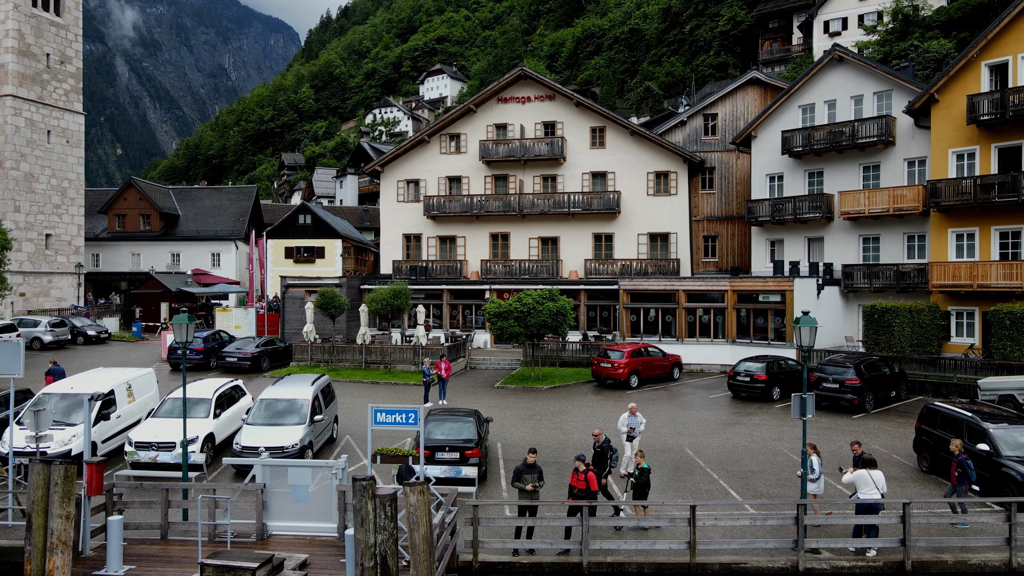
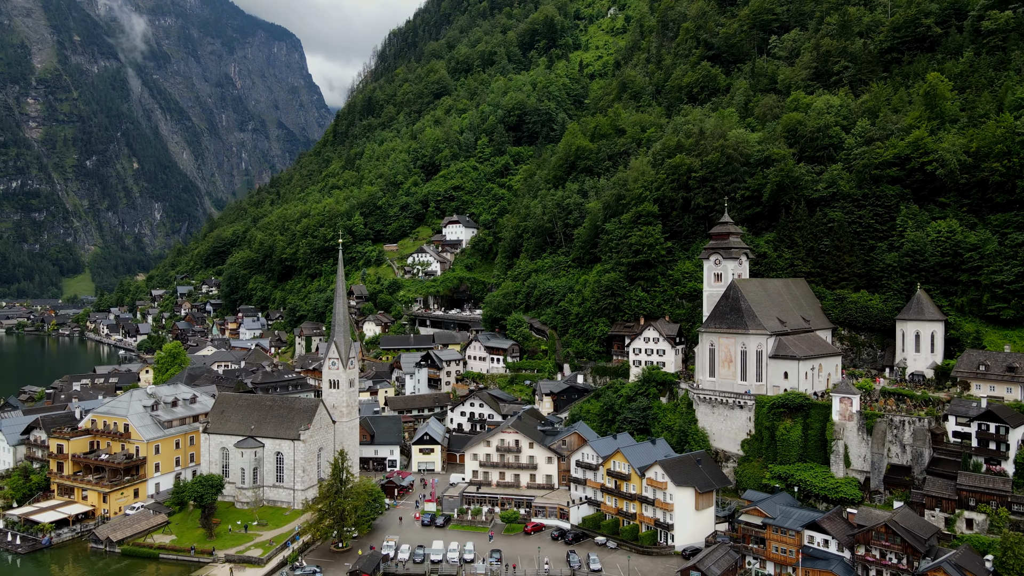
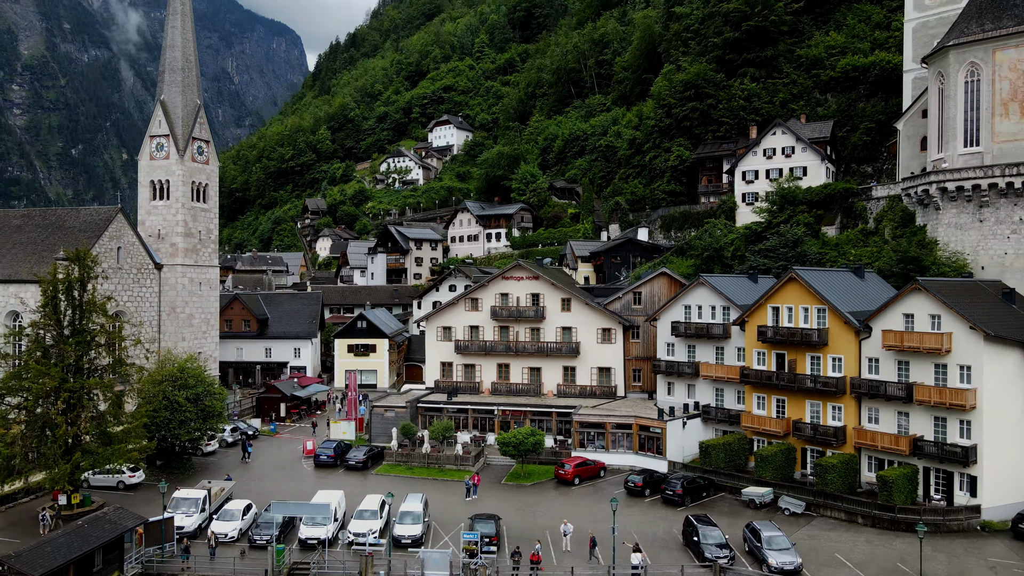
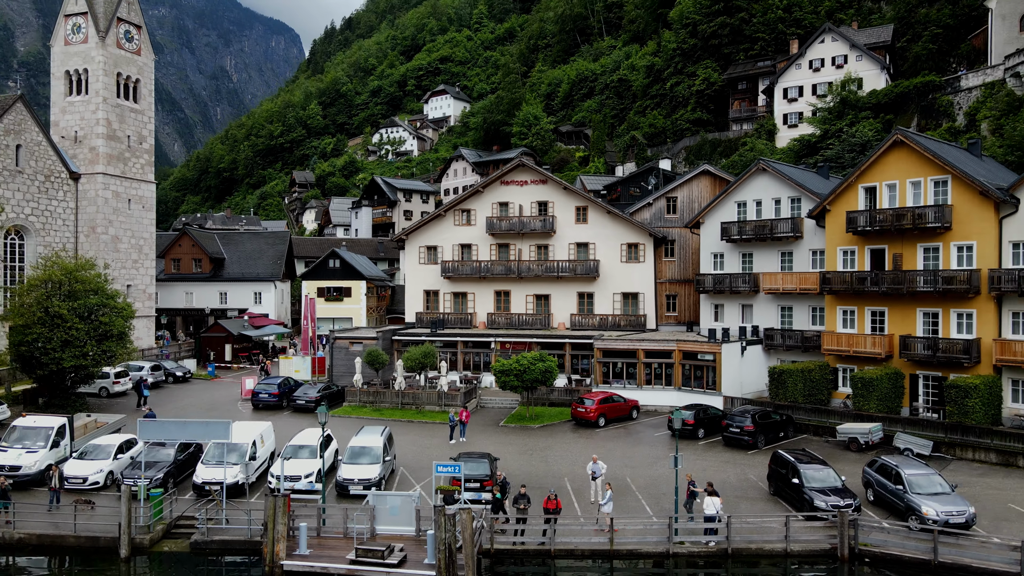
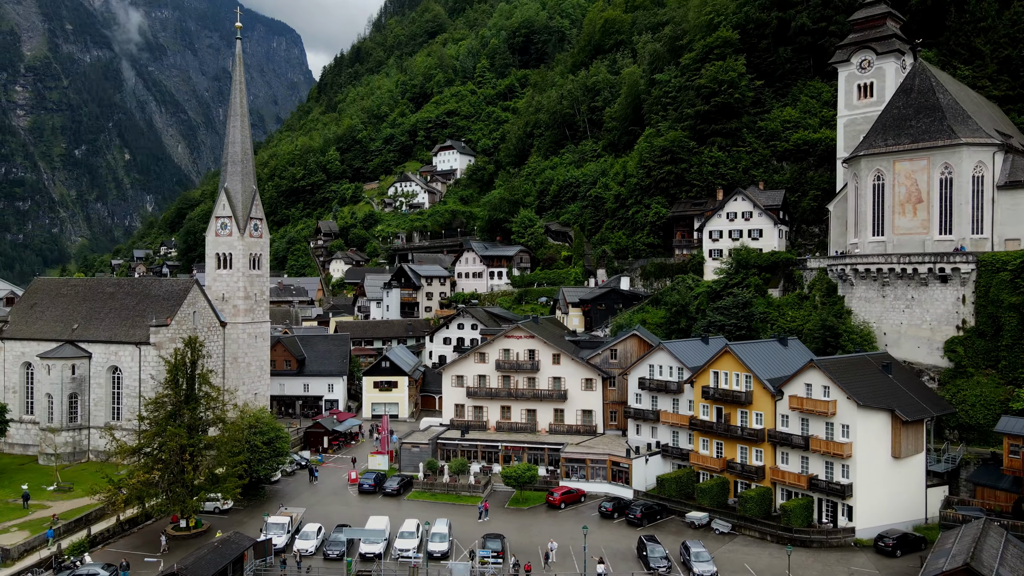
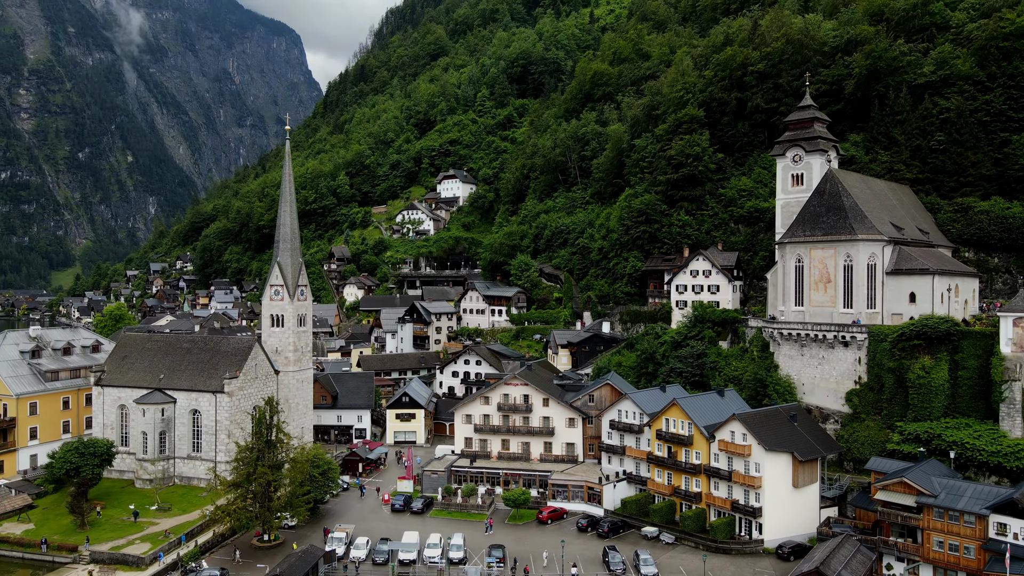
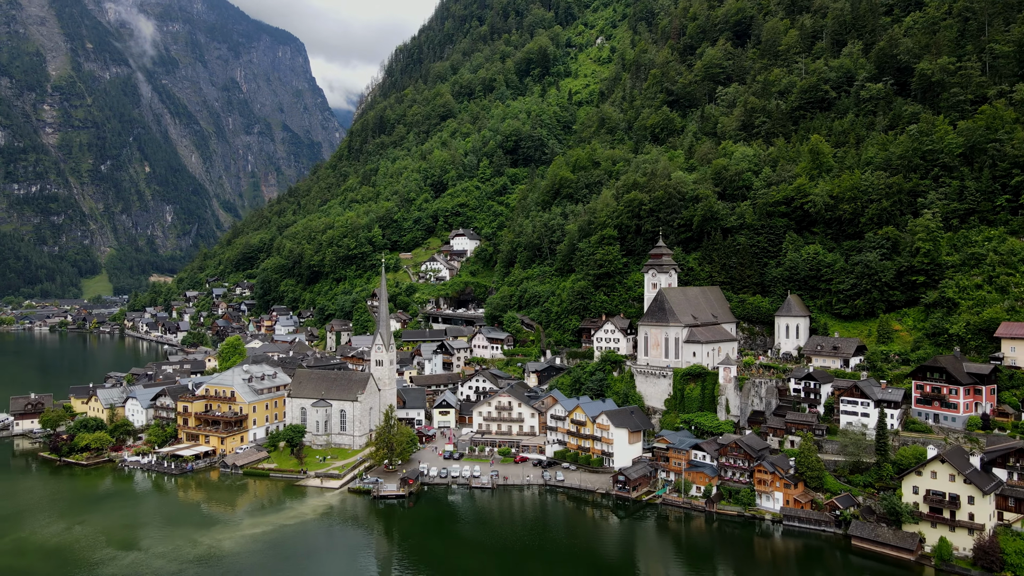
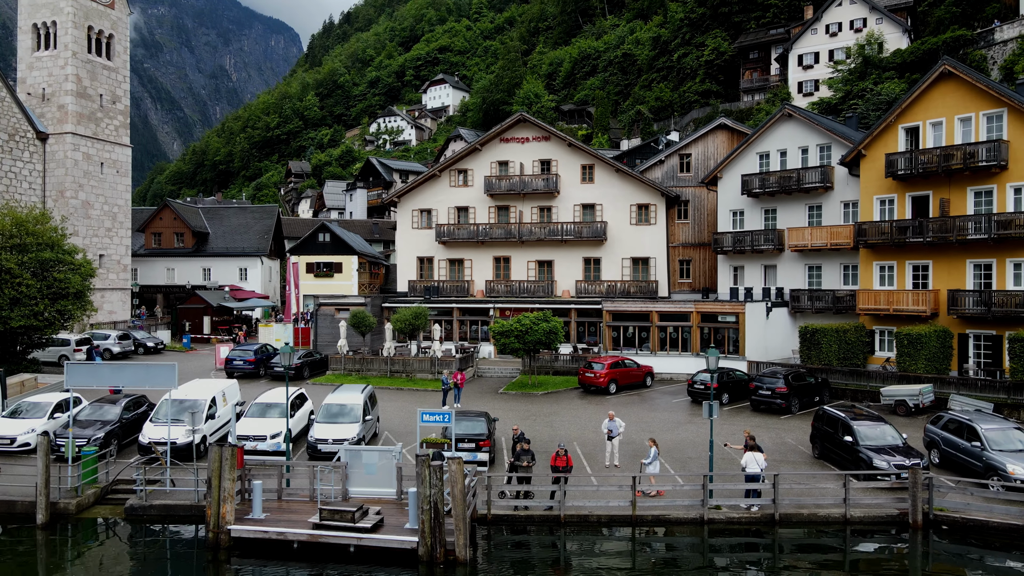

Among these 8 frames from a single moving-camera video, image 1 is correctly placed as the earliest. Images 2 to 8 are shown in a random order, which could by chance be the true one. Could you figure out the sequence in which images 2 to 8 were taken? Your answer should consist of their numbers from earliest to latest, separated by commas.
8, 4, 3, 5, 6, 2, 7
